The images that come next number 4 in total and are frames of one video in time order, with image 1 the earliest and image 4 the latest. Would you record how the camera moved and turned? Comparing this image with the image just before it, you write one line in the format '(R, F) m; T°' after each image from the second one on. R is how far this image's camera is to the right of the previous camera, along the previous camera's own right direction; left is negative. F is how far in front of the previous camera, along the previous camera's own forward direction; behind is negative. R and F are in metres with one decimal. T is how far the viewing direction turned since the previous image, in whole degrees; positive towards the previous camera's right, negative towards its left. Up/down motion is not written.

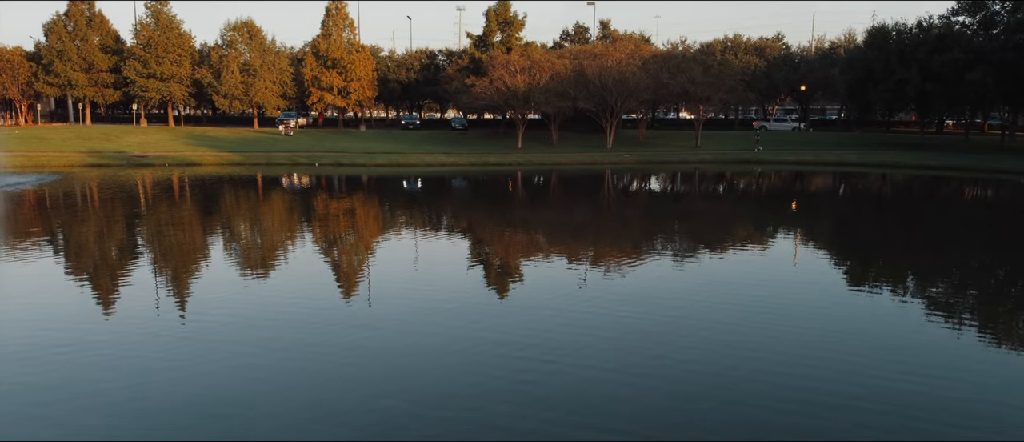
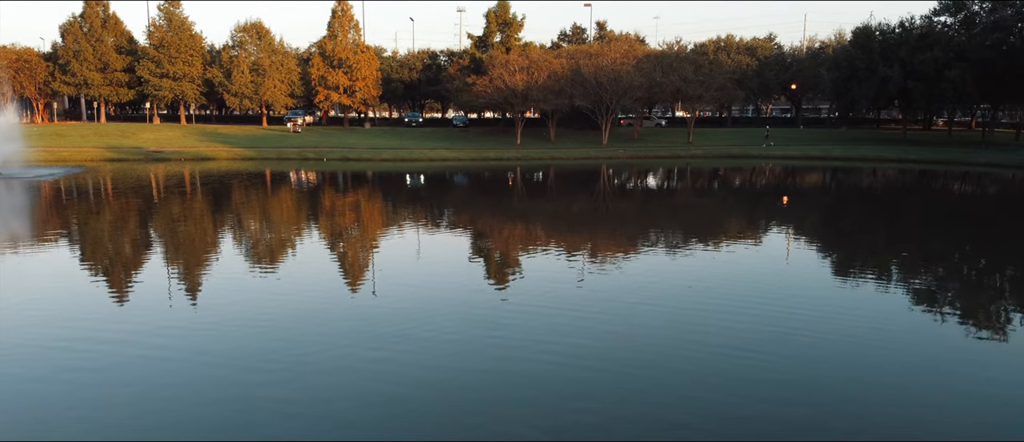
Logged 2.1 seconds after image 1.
(+0.1, -1.0) m; 0°
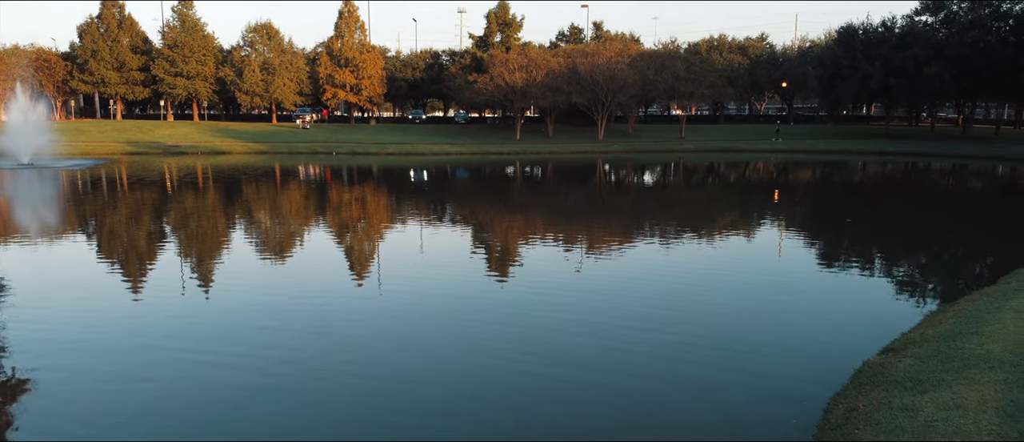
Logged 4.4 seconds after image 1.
(0.0, -1.2) m; 0°
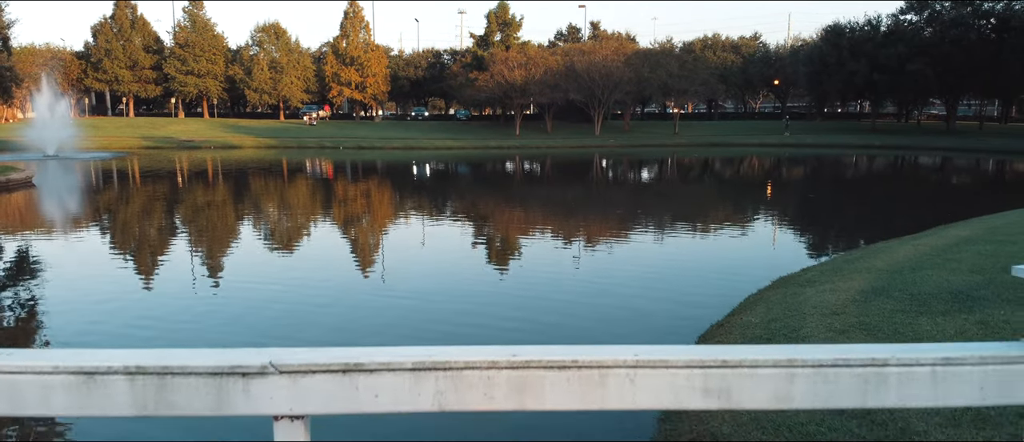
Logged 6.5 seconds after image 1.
(0.0, -1.0) m; 0°
